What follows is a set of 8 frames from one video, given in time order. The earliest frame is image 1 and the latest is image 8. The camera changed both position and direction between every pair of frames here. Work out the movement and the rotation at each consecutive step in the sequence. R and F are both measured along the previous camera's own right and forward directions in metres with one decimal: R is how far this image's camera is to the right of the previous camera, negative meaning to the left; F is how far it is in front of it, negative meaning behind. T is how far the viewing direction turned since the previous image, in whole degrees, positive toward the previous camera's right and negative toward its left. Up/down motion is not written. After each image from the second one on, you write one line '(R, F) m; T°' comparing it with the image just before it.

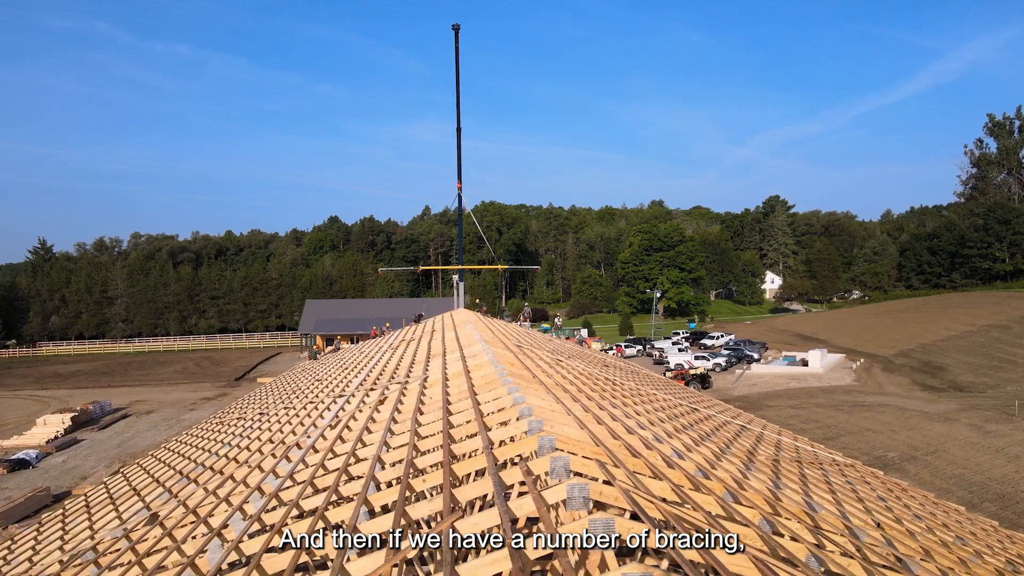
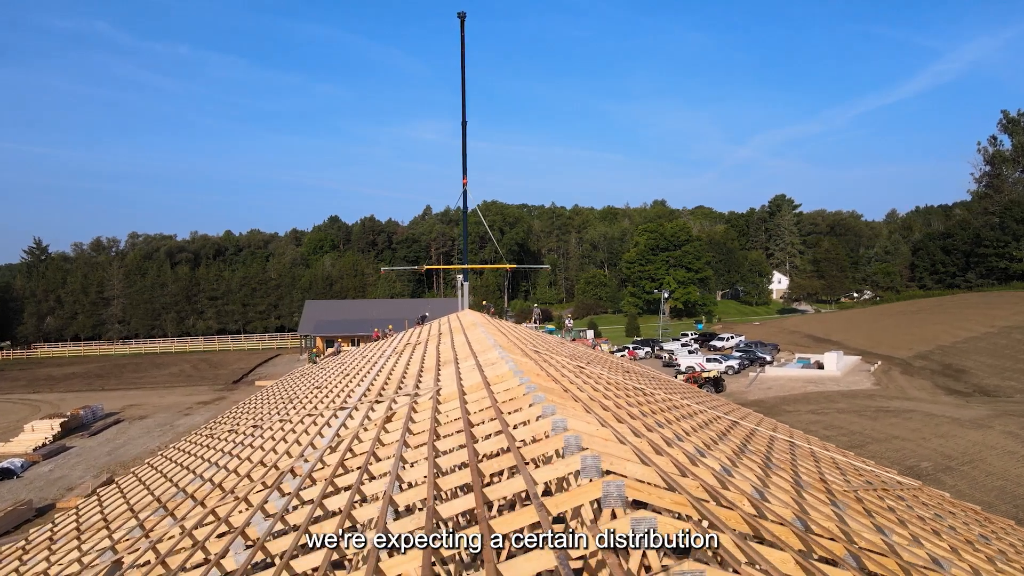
(-0.2, +0.8) m; 0°
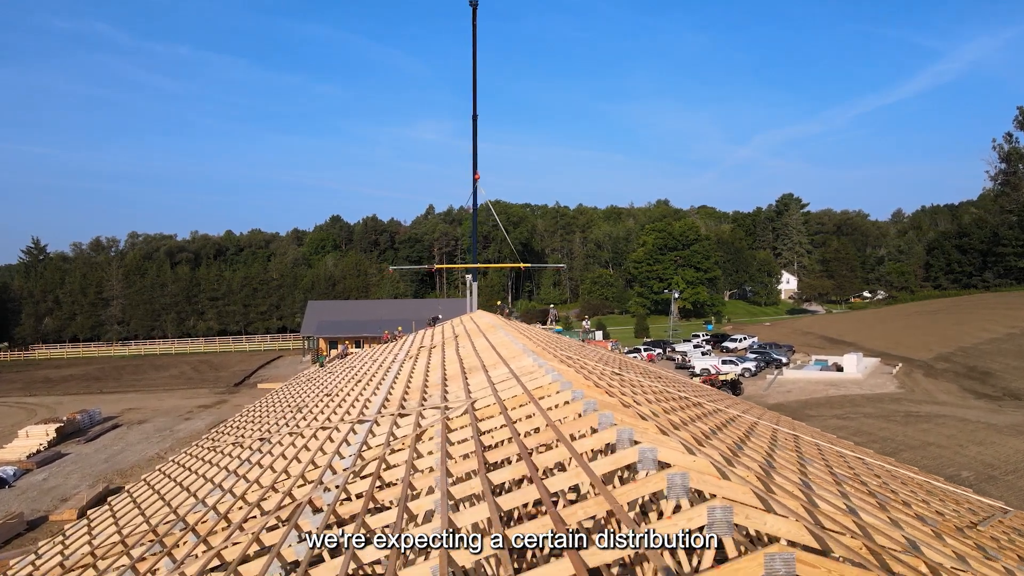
(-0.4, +0.7) m; 0°
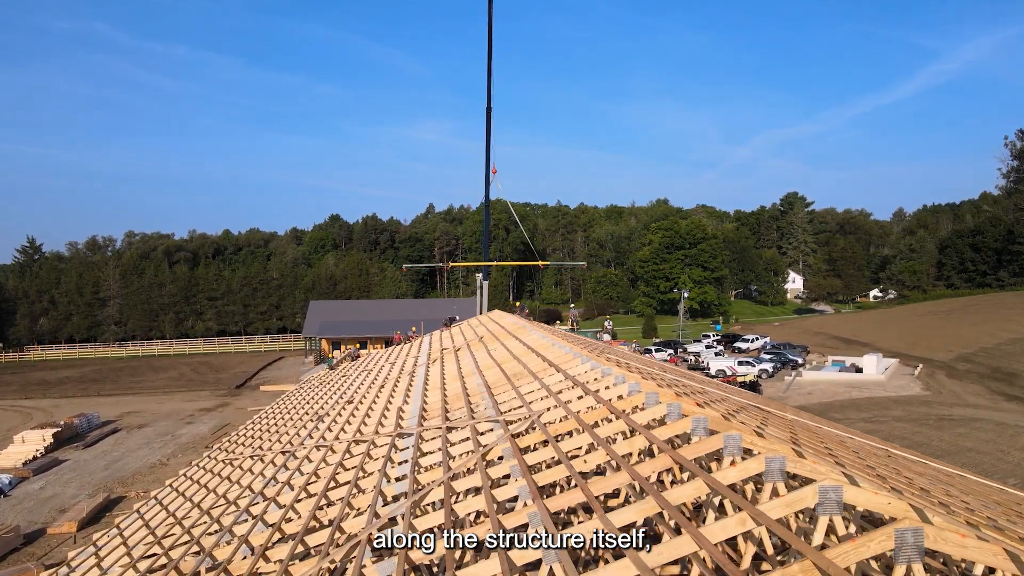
(-0.6, +0.7) m; 0°
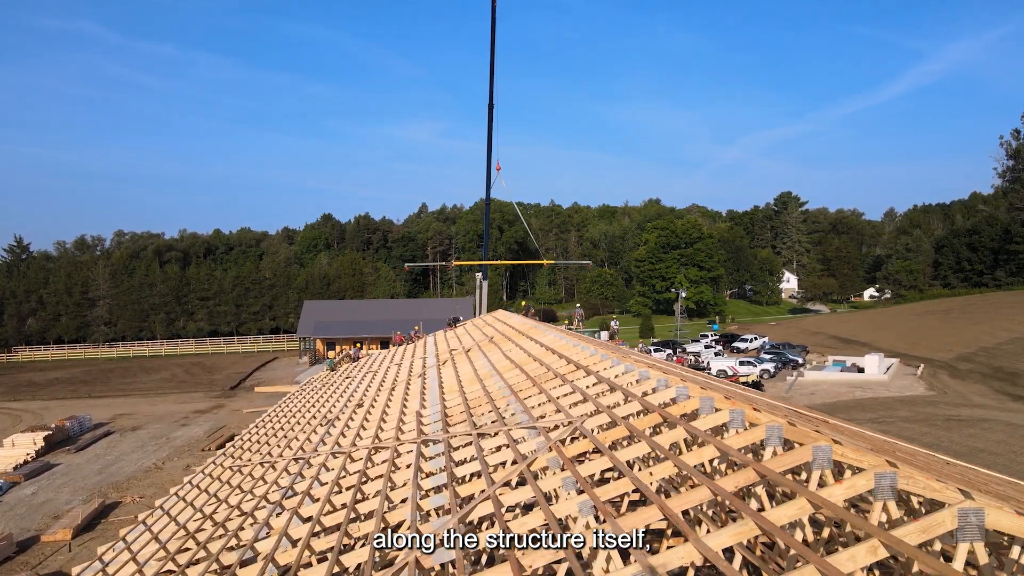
(-0.4, +0.3) m; +1°
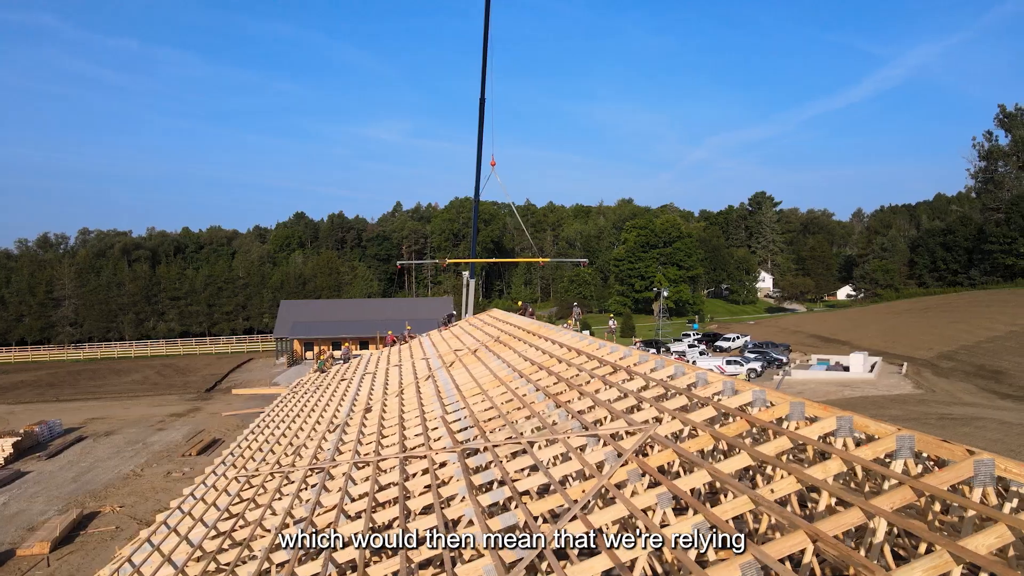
(-0.6, +0.4) m; +3°
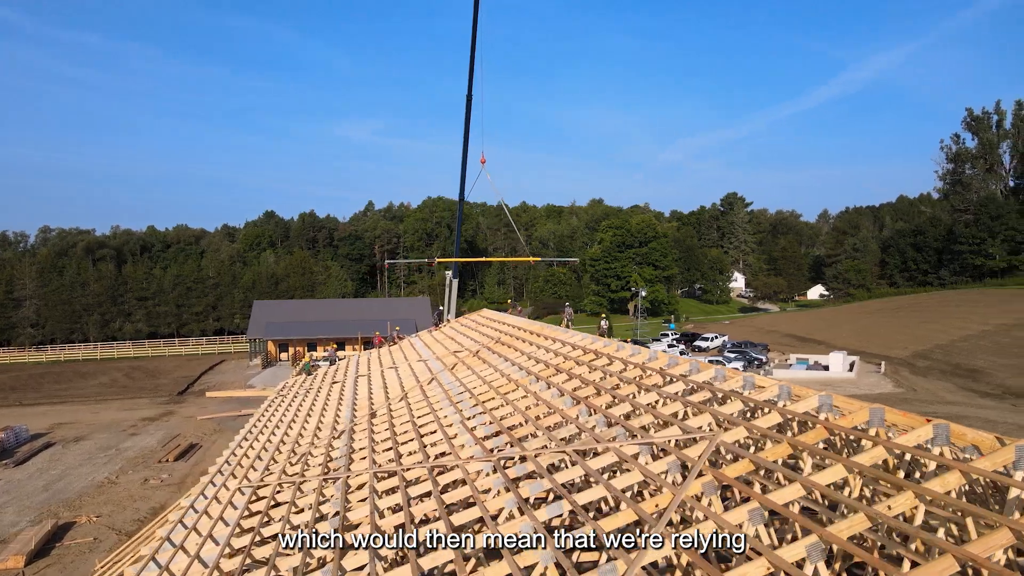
(-0.6, +0.2) m; +3°
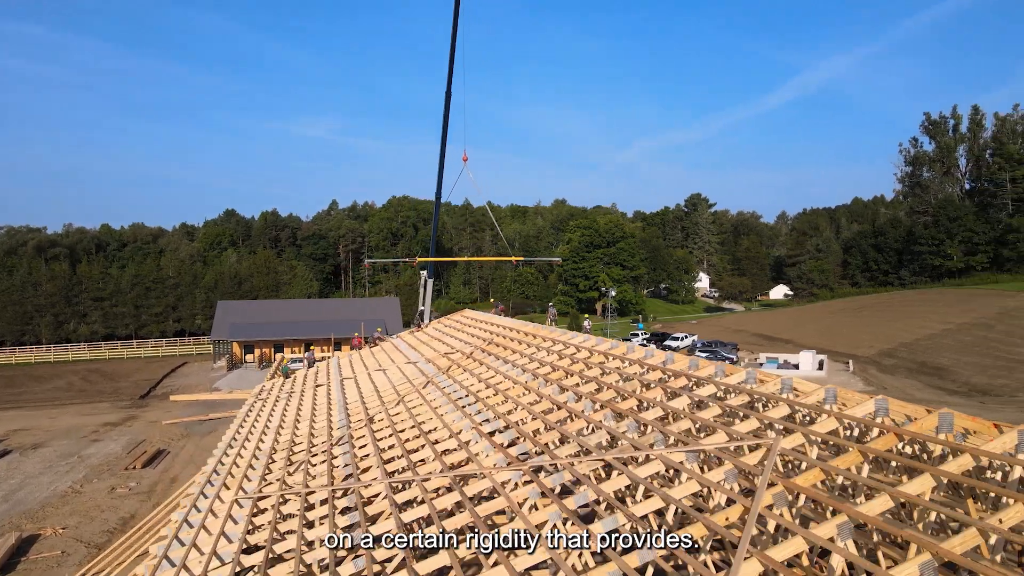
(-0.5, +0.2) m; +3°
